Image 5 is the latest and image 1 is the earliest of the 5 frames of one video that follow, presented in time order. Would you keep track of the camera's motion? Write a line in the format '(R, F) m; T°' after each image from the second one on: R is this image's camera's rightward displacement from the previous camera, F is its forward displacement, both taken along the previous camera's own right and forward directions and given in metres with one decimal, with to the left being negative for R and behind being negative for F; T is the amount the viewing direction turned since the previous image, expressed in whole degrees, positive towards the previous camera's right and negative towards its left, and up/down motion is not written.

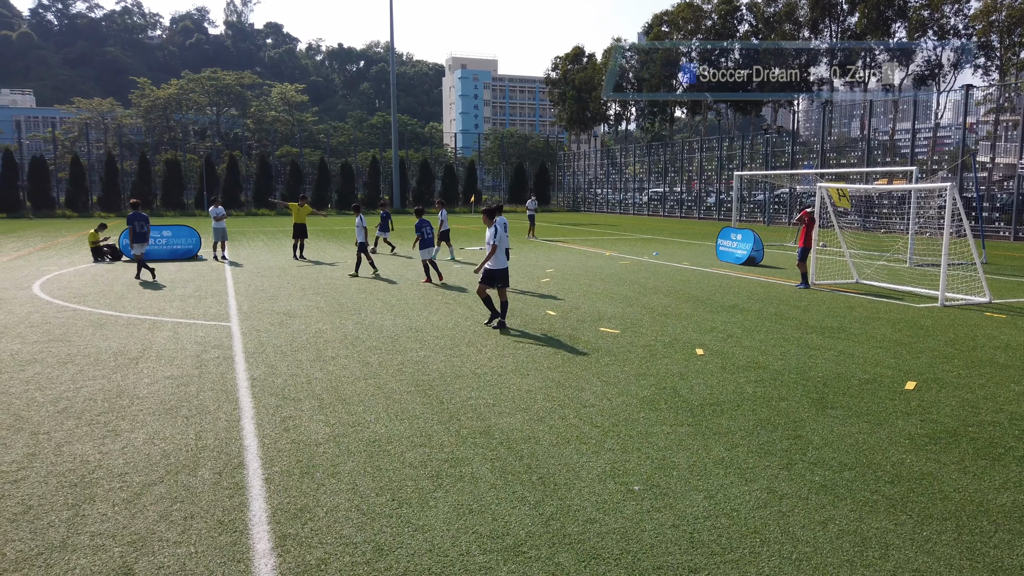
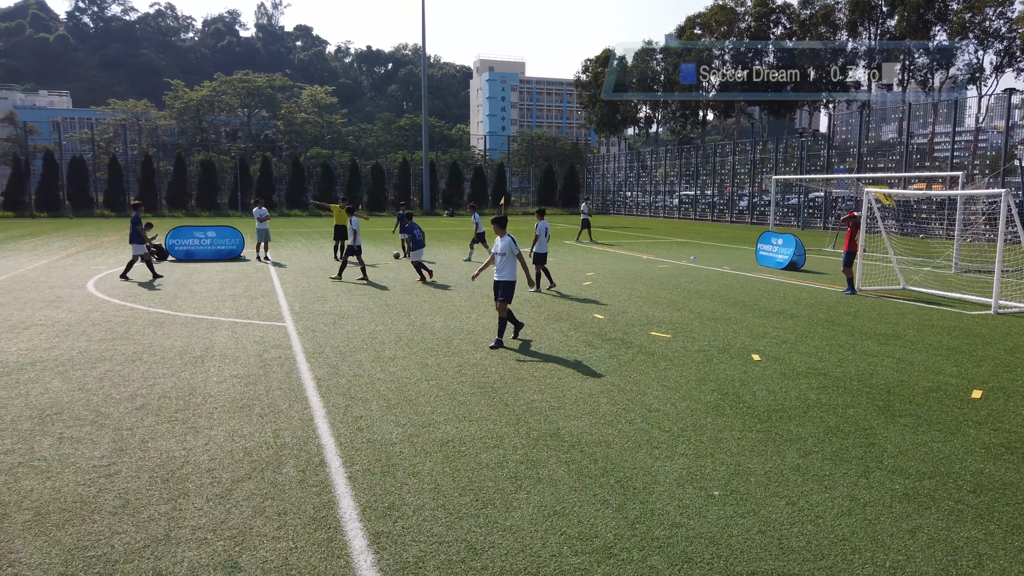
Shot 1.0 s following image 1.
(-0.3, -0.1) m; -2°
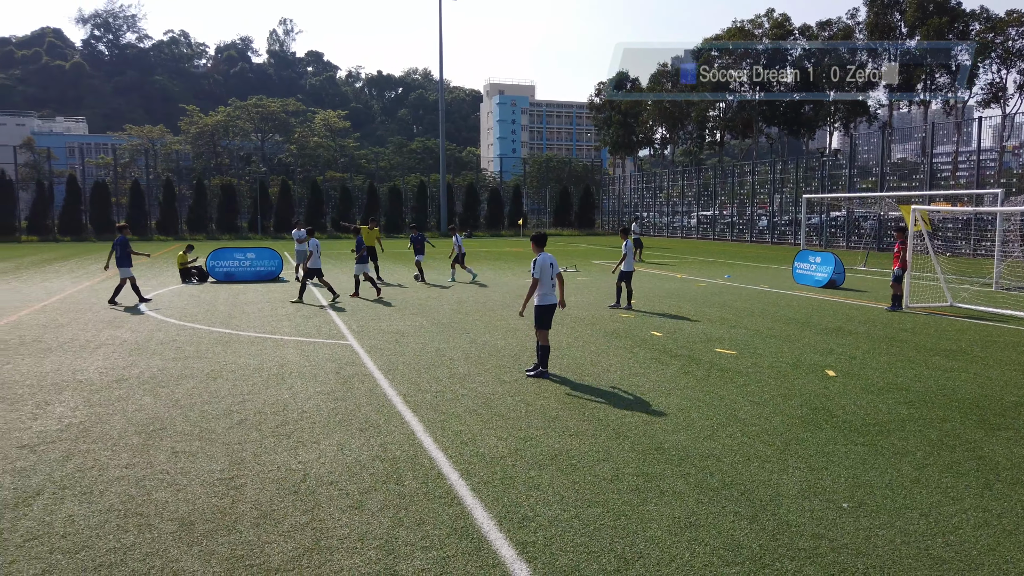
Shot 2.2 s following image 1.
(-0.7, -0.1) m; -1°
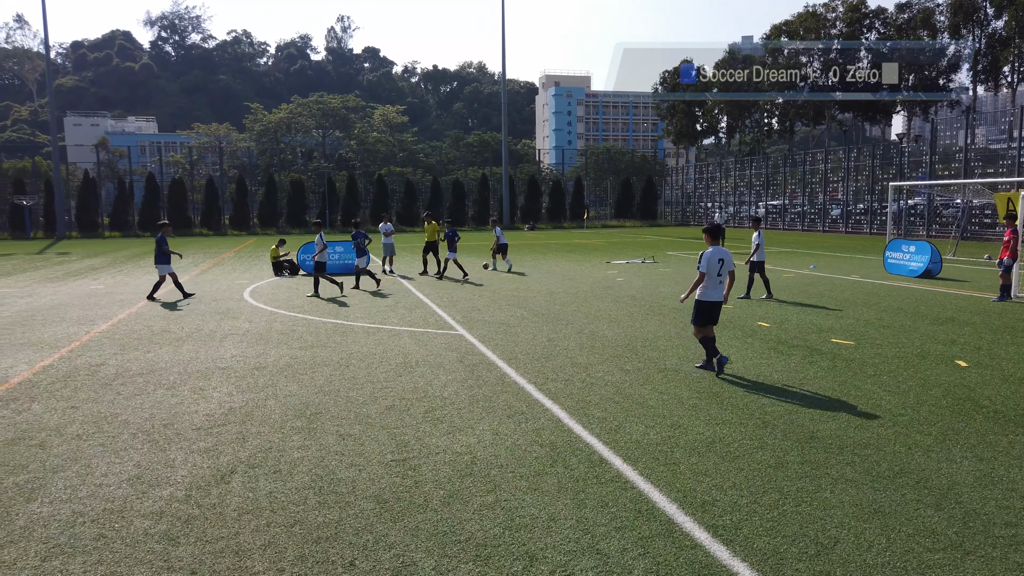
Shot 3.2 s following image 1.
(-0.7, -0.1) m; -4°
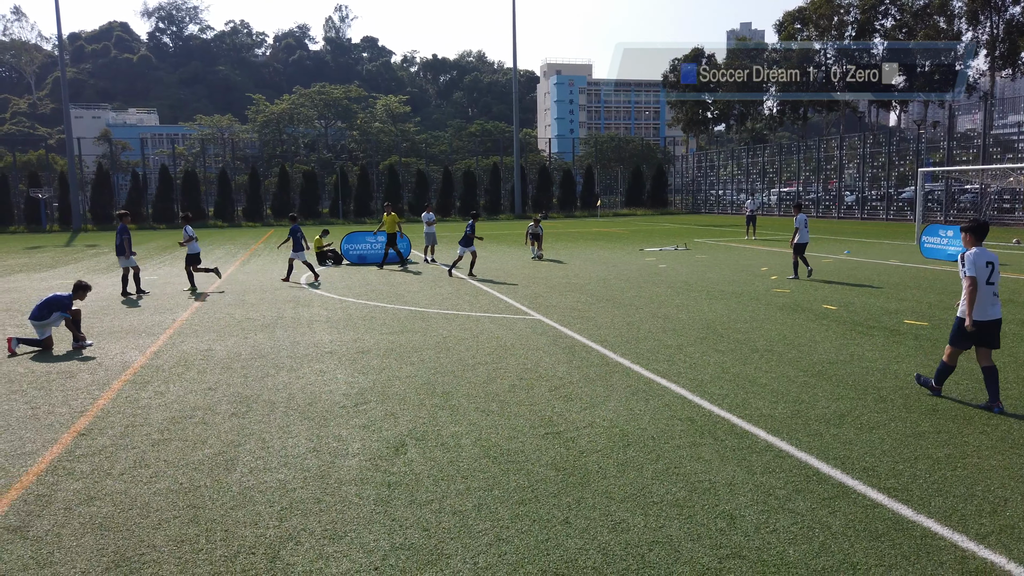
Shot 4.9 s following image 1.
(-1.0, -0.3) m; 0°
